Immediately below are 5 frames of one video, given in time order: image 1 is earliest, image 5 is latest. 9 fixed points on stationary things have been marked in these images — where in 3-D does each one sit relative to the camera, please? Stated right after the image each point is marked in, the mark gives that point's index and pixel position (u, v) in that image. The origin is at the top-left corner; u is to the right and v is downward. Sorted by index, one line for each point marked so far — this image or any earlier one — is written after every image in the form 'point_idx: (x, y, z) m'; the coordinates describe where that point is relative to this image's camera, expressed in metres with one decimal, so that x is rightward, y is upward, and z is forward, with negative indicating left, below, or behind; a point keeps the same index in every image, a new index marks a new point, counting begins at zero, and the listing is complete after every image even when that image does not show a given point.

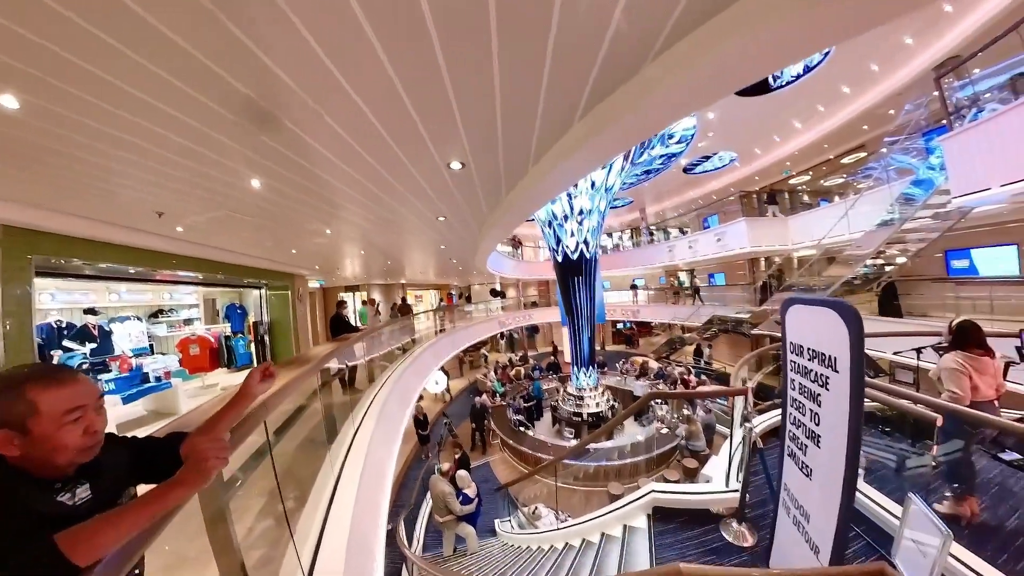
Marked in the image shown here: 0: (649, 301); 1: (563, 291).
0: (+4.5, -0.5, +12.1) m
1: (+1.1, -0.1, +8.3) m
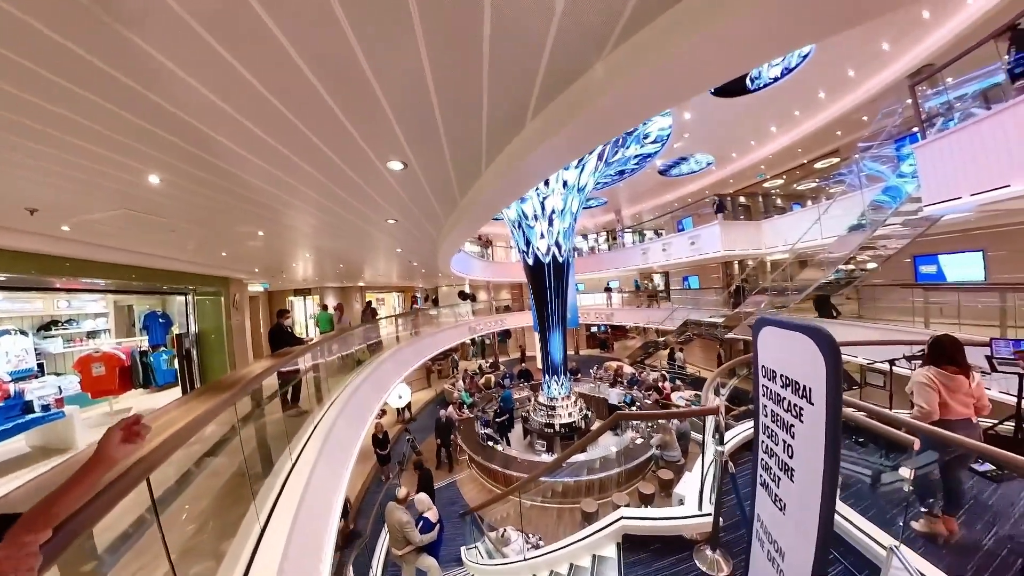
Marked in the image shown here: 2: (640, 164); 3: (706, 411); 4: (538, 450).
0: (+3.6, -0.5, +11.9) m
1: (+0.5, -0.2, +7.9) m
2: (+2.8, +2.7, +8.2) m
3: (+1.8, -1.2, +3.6) m
4: (+0.5, -3.3, +7.6) m
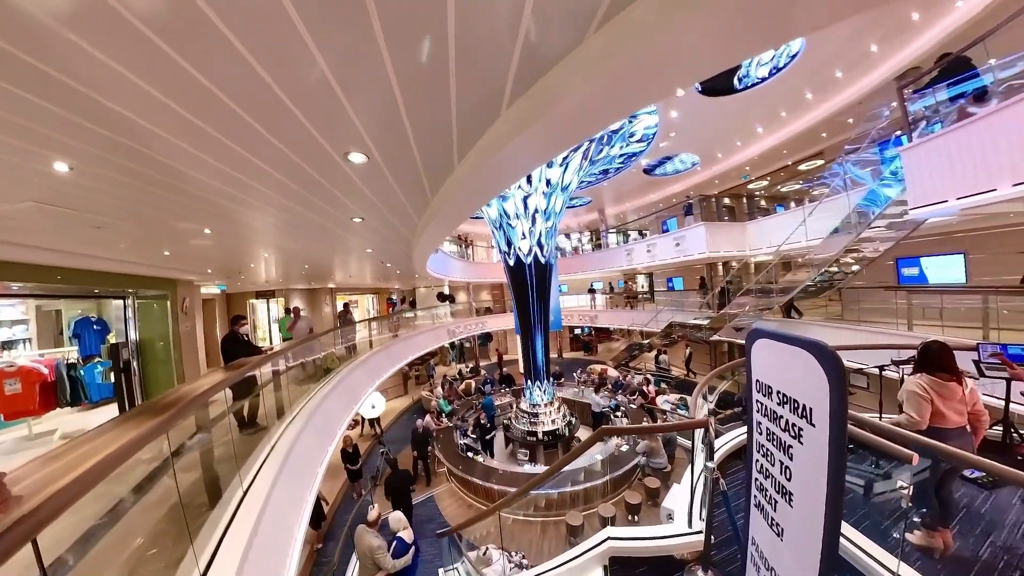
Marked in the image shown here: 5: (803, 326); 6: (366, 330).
0: (+3.0, -0.6, +11.8) m
1: (+0.1, -0.2, +7.6) m
2: (+2.4, +2.7, +8.1) m
3: (+1.6, -1.3, +3.4) m
4: (+0.2, -3.3, +7.3) m
5: (+5.1, -0.7, +6.5) m
6: (-2.9, -0.8, +7.5) m
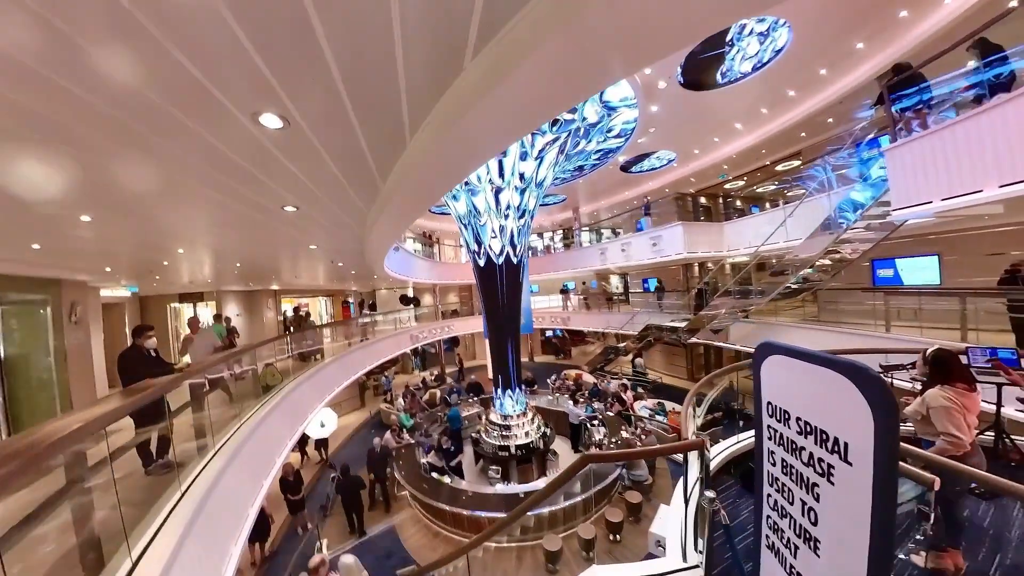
0: (+2.0, -0.6, +11.5) m
1: (-0.5, -0.2, +7.1) m
2: (+1.8, +2.7, +7.7) m
3: (+1.5, -1.3, +3.0) m
4: (-0.4, -3.4, +6.7) m
5: (+4.6, -0.7, +6.4) m
6: (-3.5, -0.9, +6.6) m
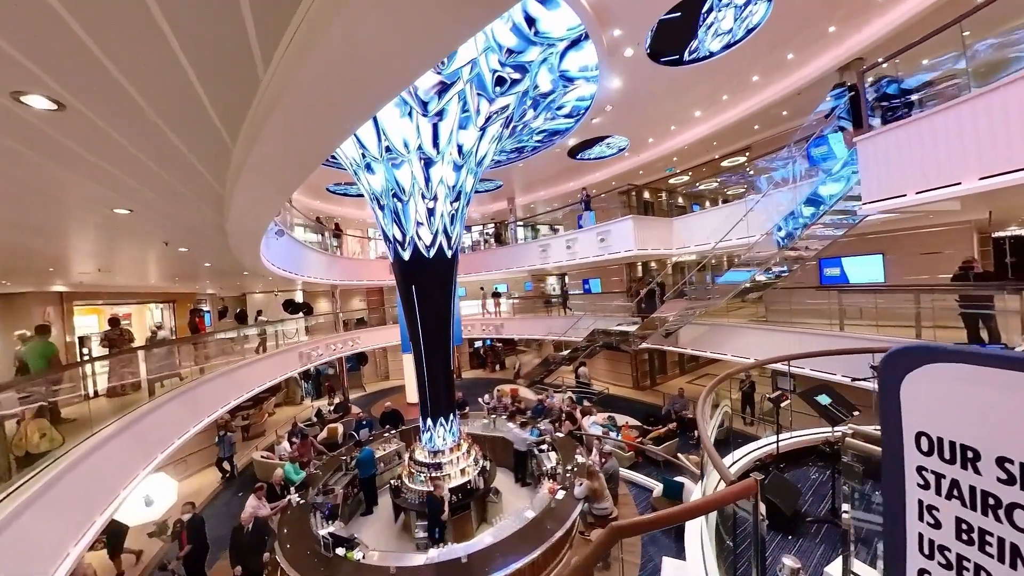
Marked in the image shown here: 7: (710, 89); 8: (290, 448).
0: (-0.2, -0.7, +10.5) m
1: (-1.5, -0.3, +5.5) m
2: (+0.5, +2.6, +6.8) m
3: (+1.4, -1.2, +2.1) m
4: (-1.3, -3.4, +5.2) m
5: (+3.6, -0.7, +6.2) m
6: (-4.3, -0.9, +4.3) m
7: (+3.1, +3.1, +5.9) m
8: (-4.1, -2.9, +7.0) m
